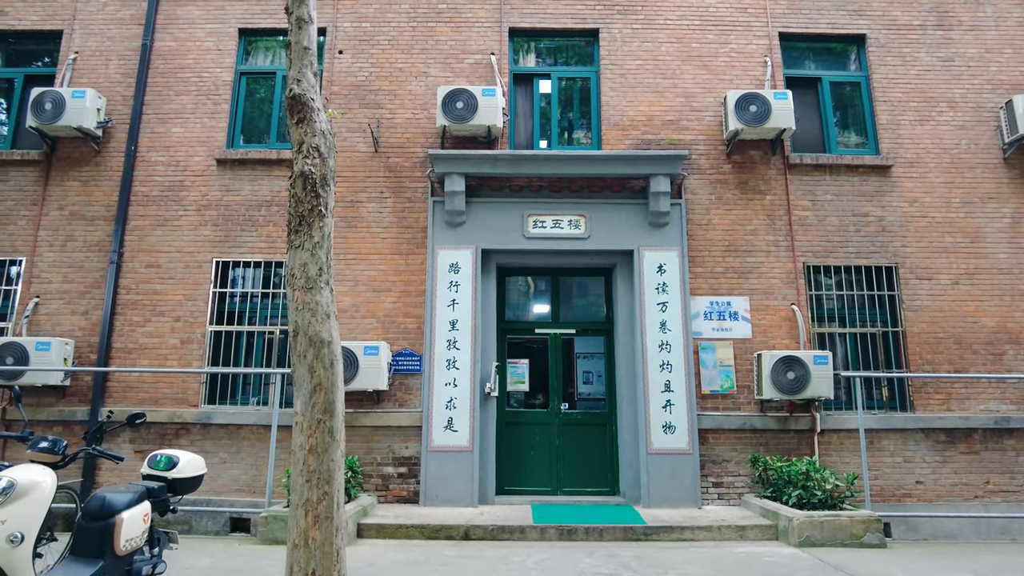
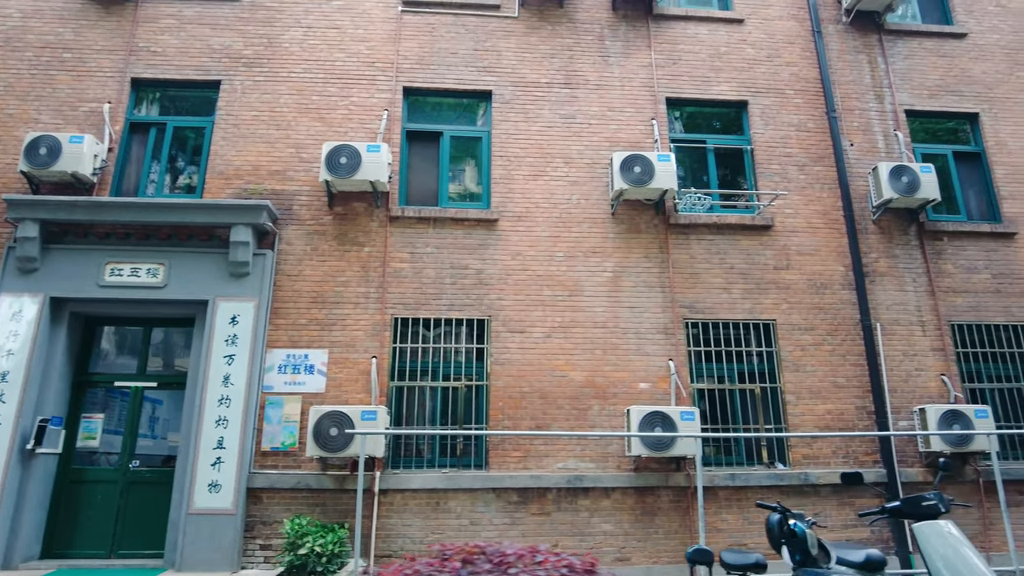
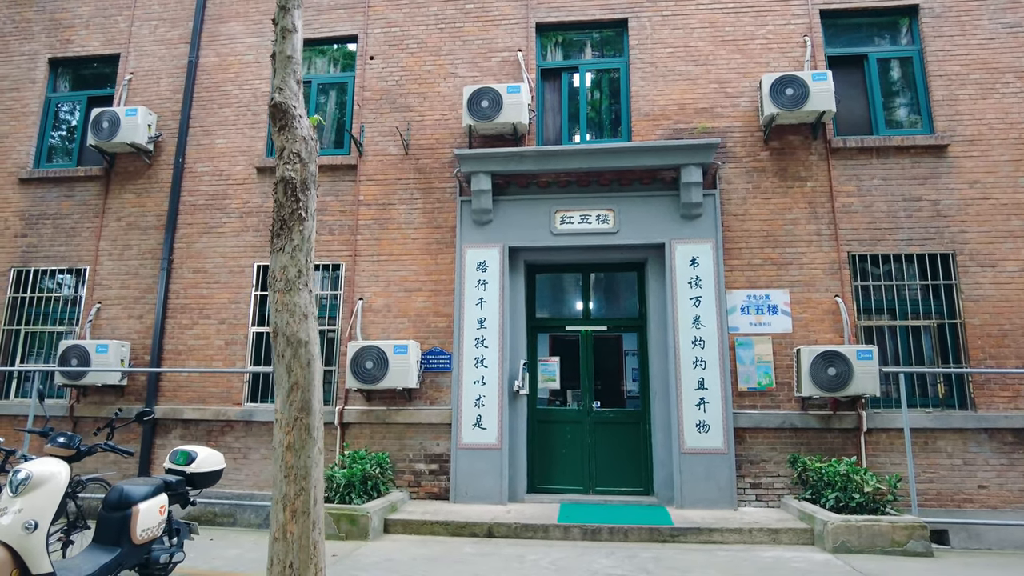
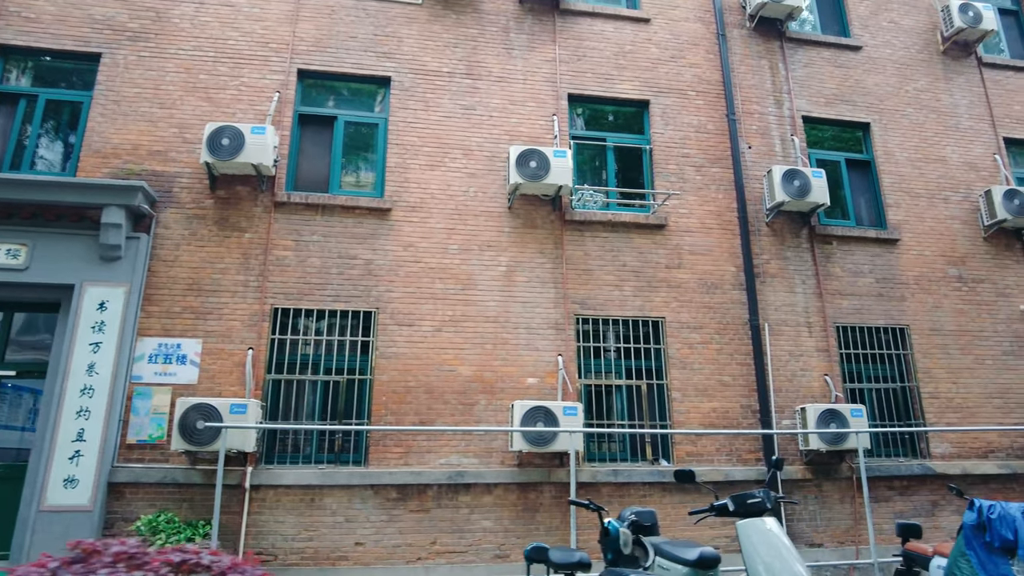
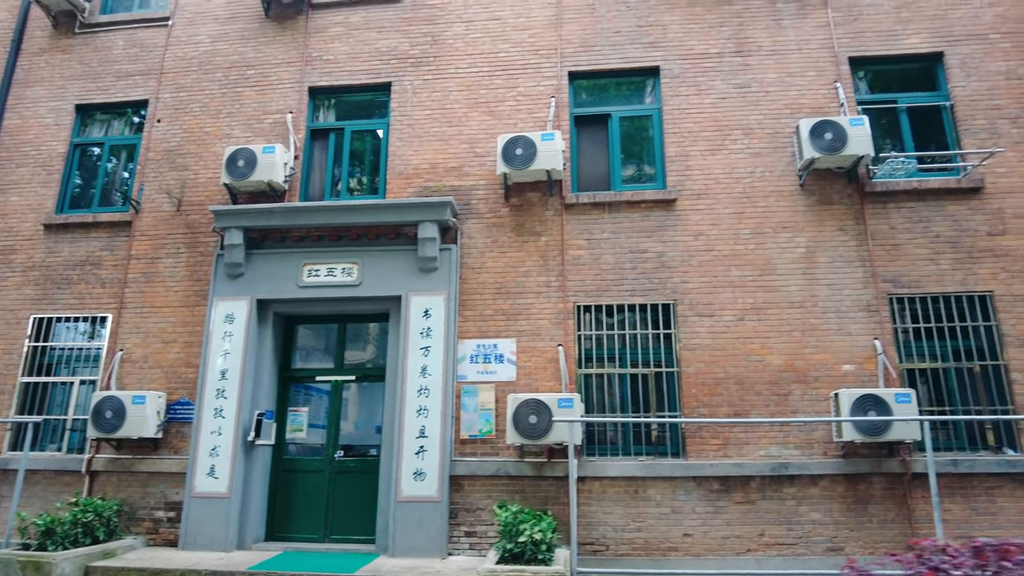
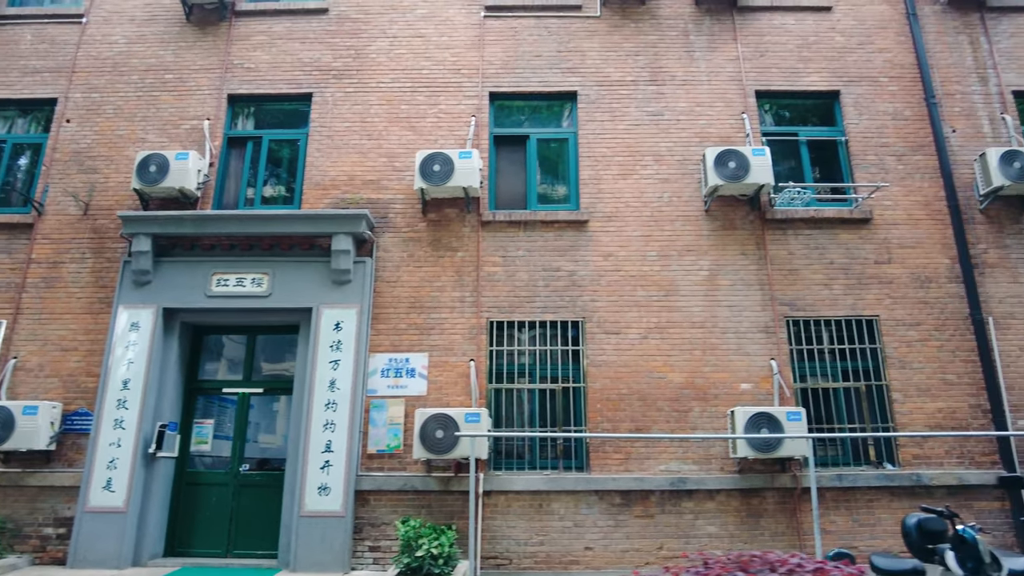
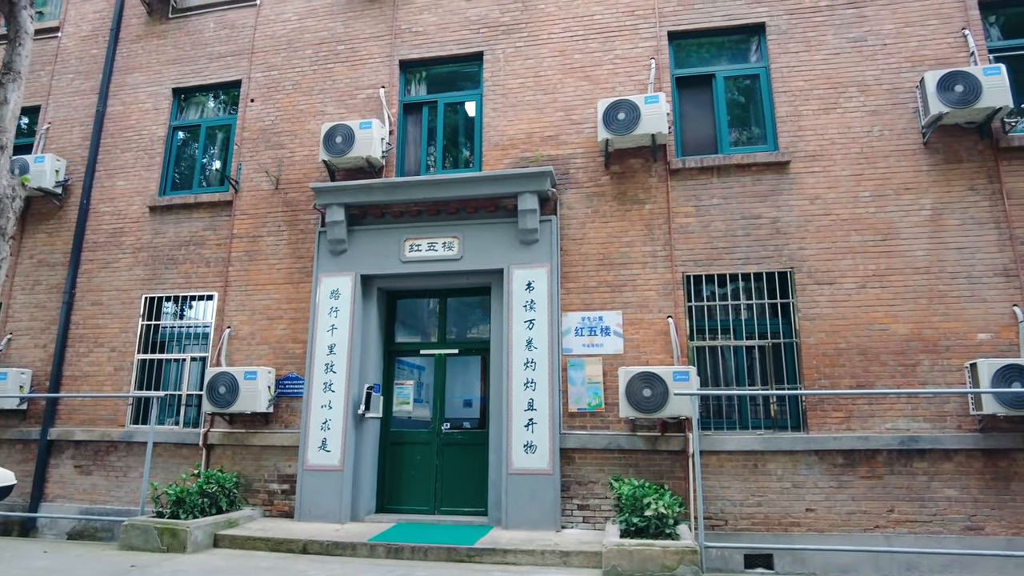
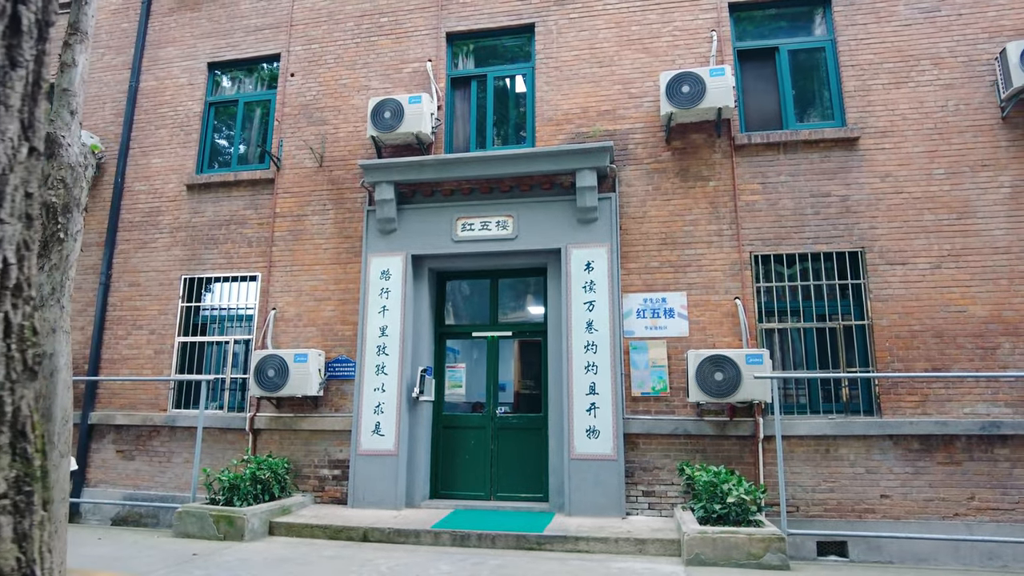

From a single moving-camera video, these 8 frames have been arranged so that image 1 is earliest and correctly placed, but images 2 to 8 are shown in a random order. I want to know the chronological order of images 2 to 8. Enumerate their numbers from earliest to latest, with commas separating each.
3, 8, 7, 5, 6, 2, 4
